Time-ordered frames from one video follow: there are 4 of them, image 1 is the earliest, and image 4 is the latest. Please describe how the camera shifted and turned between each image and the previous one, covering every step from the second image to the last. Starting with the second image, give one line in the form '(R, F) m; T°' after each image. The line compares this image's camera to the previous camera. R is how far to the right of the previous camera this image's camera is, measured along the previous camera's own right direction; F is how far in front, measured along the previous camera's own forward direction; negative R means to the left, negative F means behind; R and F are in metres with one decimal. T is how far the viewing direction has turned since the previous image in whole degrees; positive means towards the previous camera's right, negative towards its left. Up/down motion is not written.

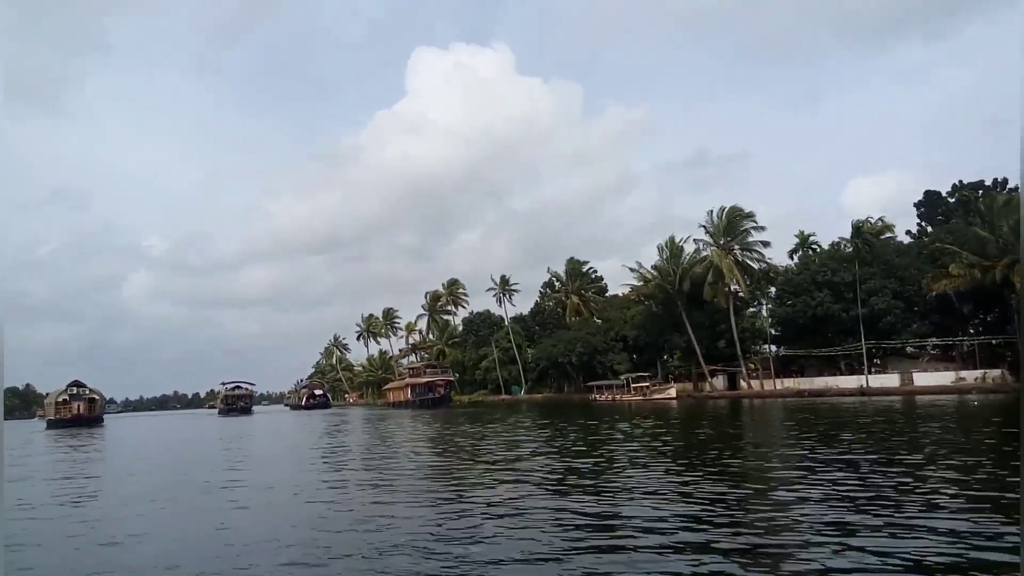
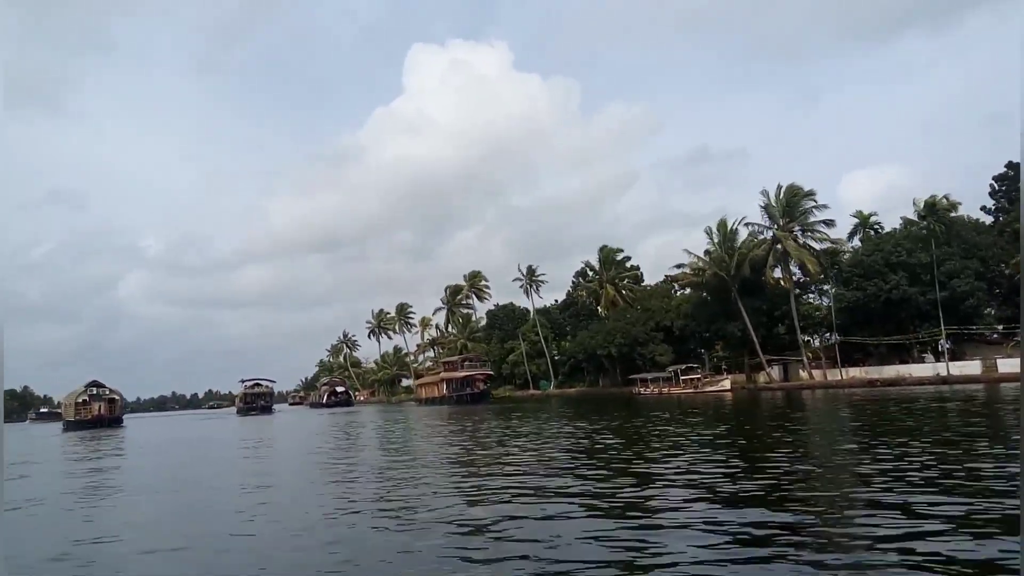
(-1.8, +1.7) m; 0°
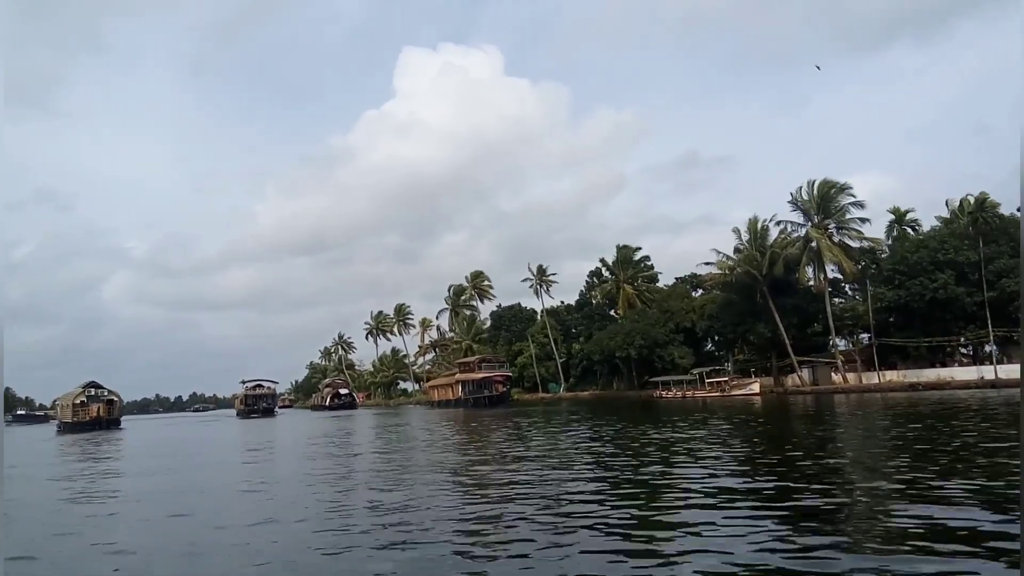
(-1.3, +1.2) m; +1°
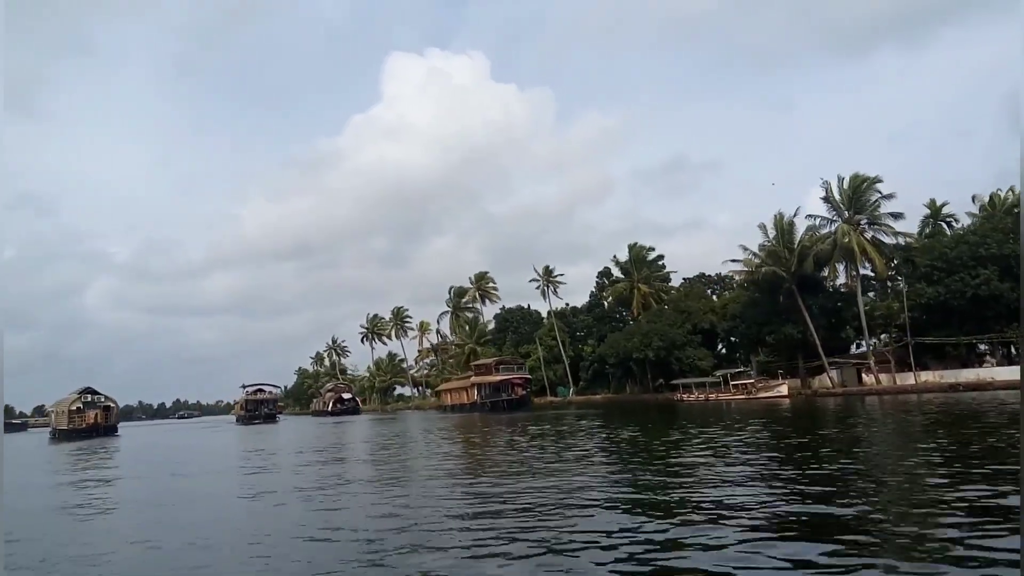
(-1.2, +1.1) m; +1°
